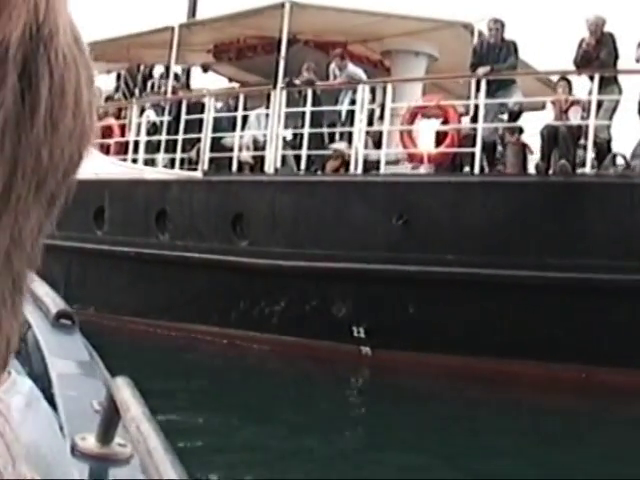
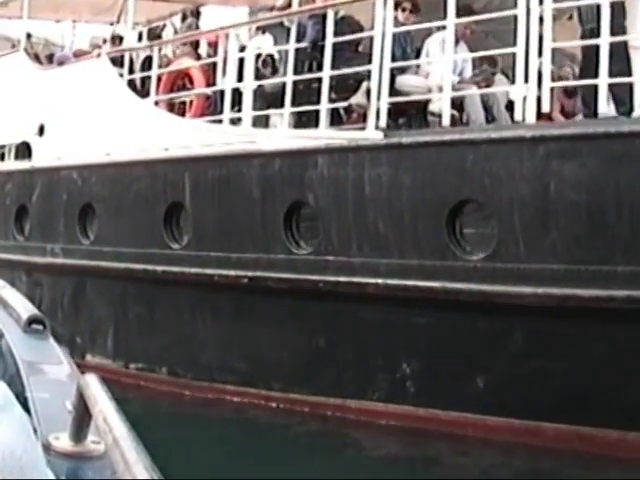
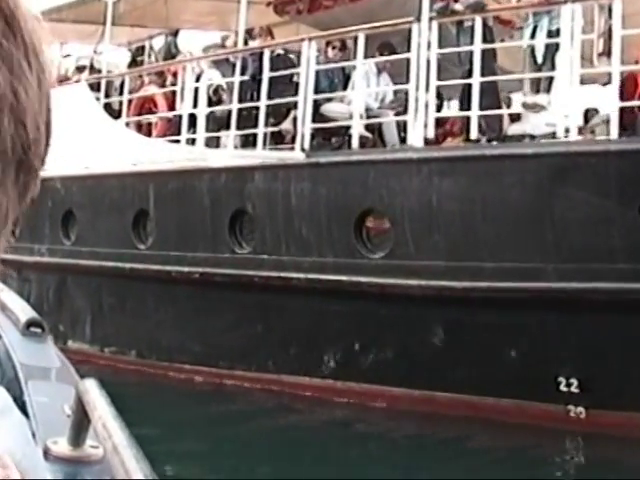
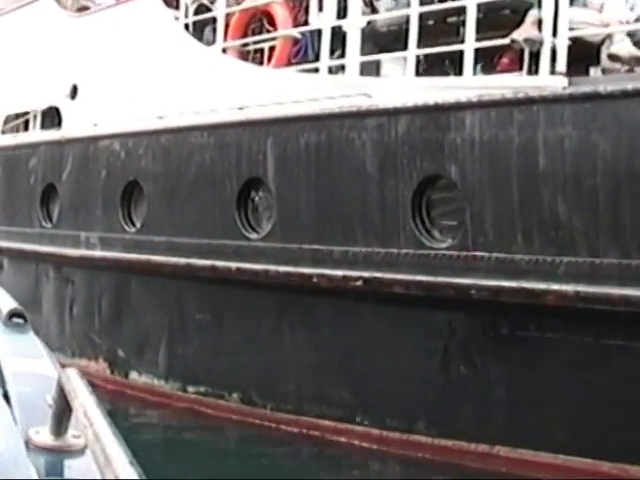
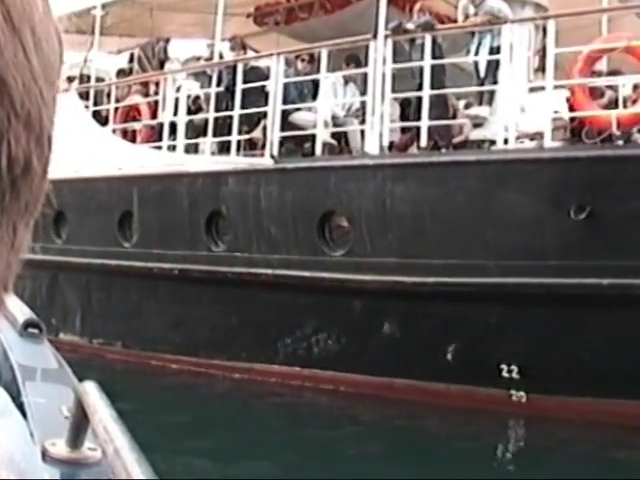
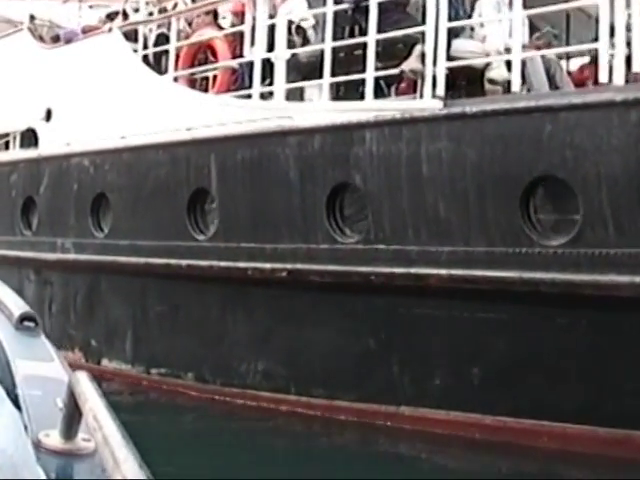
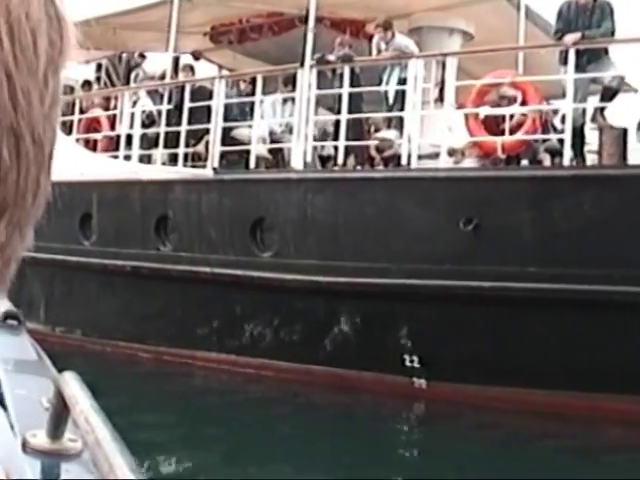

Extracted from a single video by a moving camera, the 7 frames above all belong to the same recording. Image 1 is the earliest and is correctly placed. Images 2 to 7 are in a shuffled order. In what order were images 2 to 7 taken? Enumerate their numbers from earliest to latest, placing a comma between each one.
7, 5, 3, 2, 6, 4
